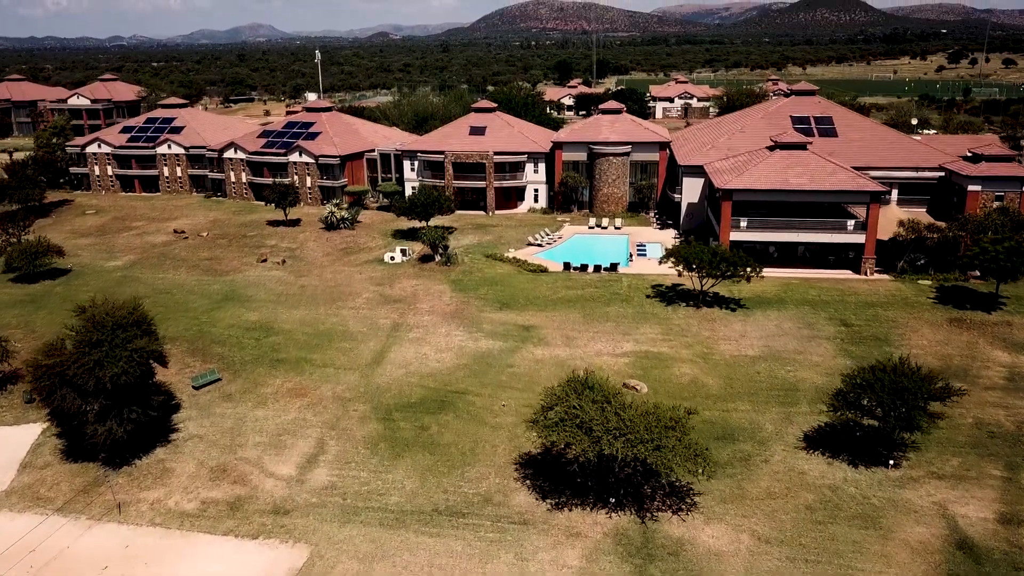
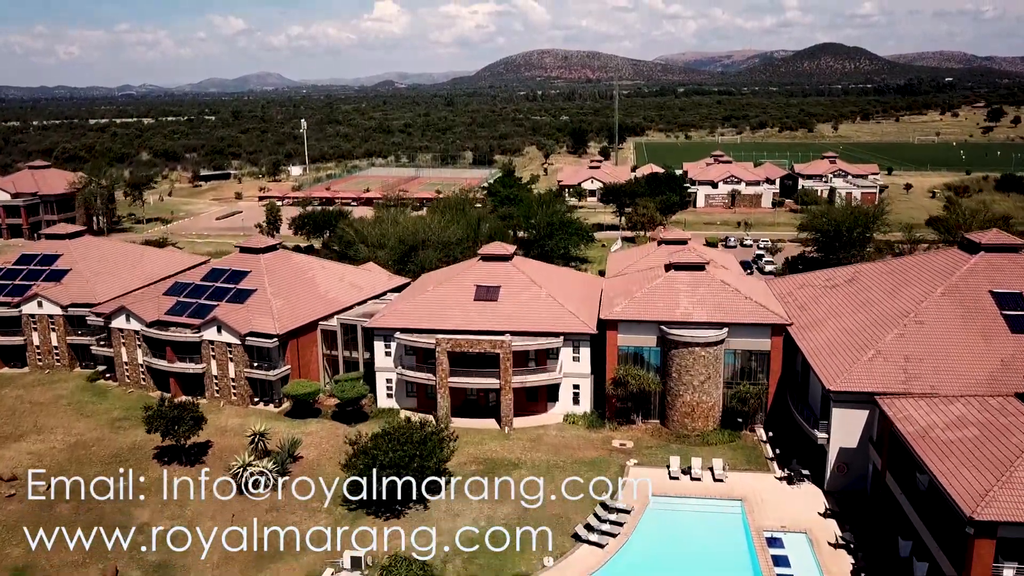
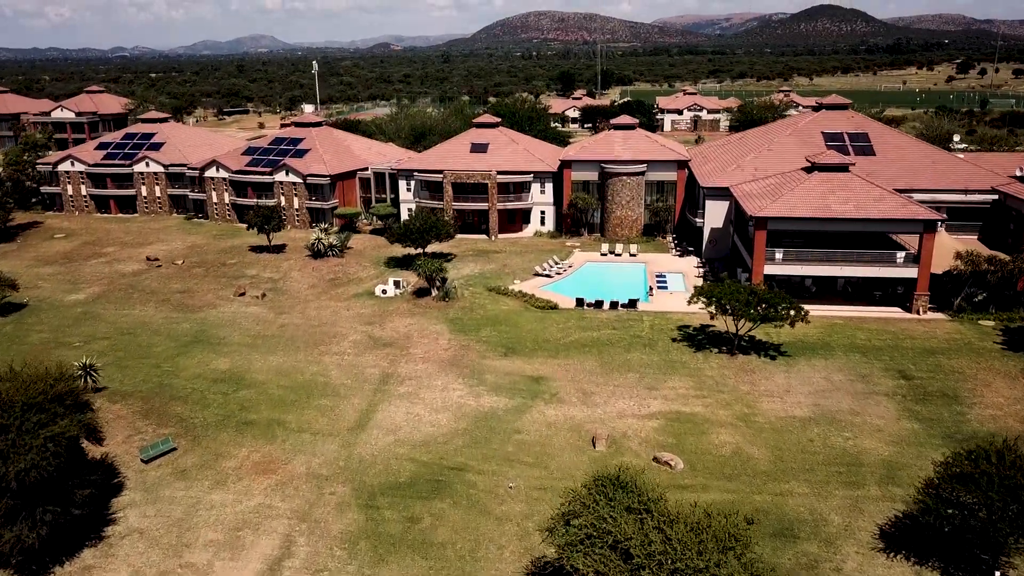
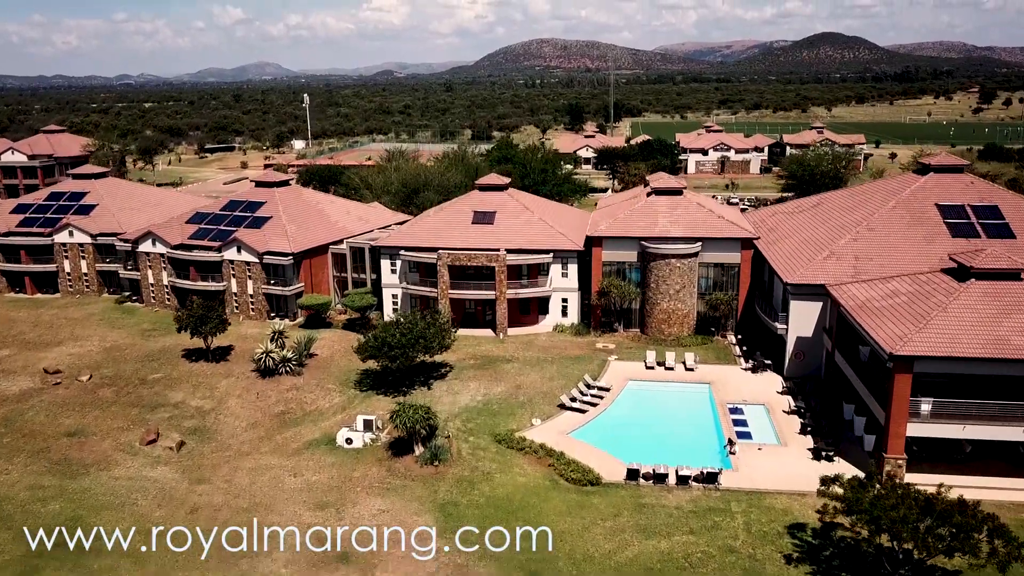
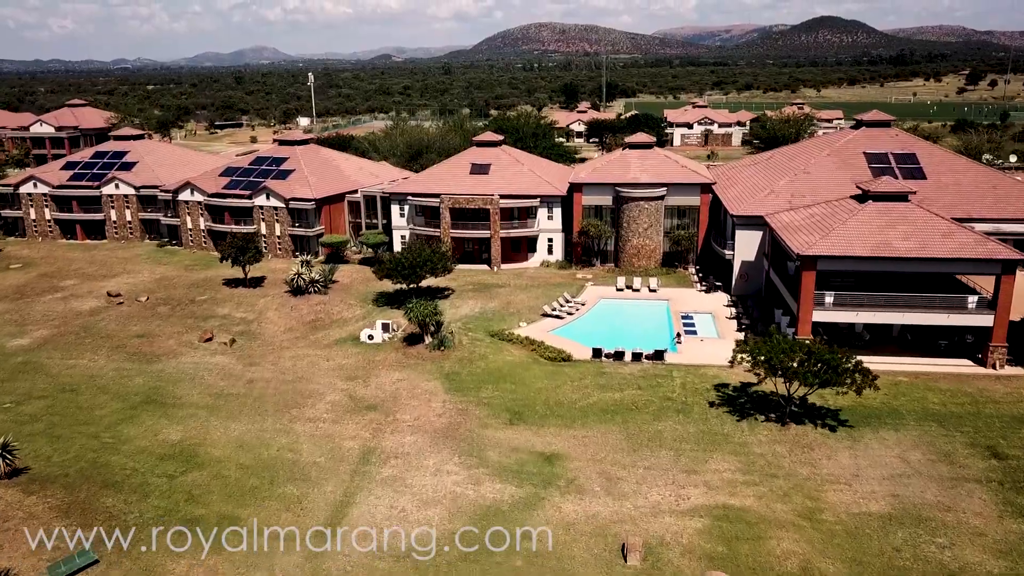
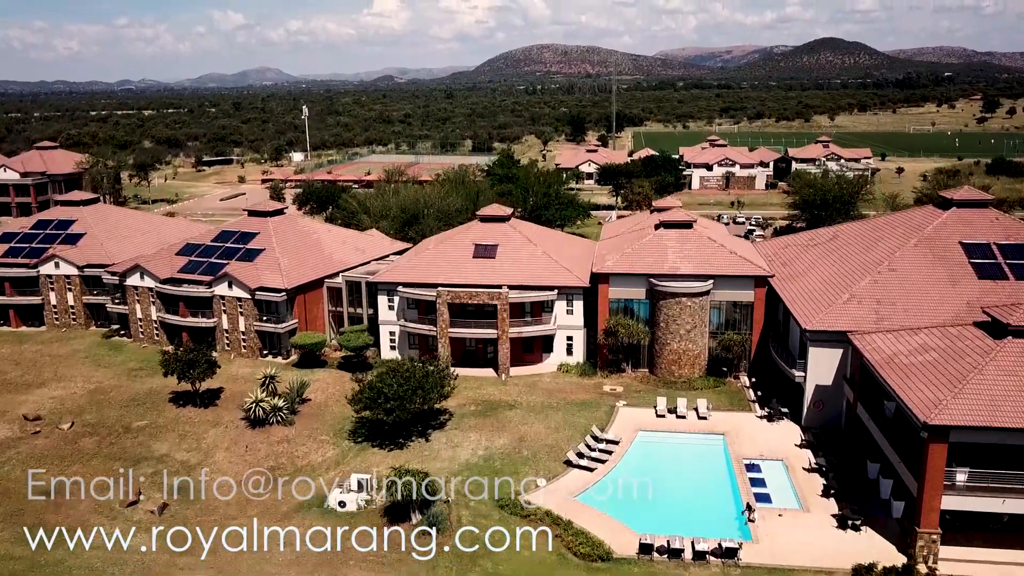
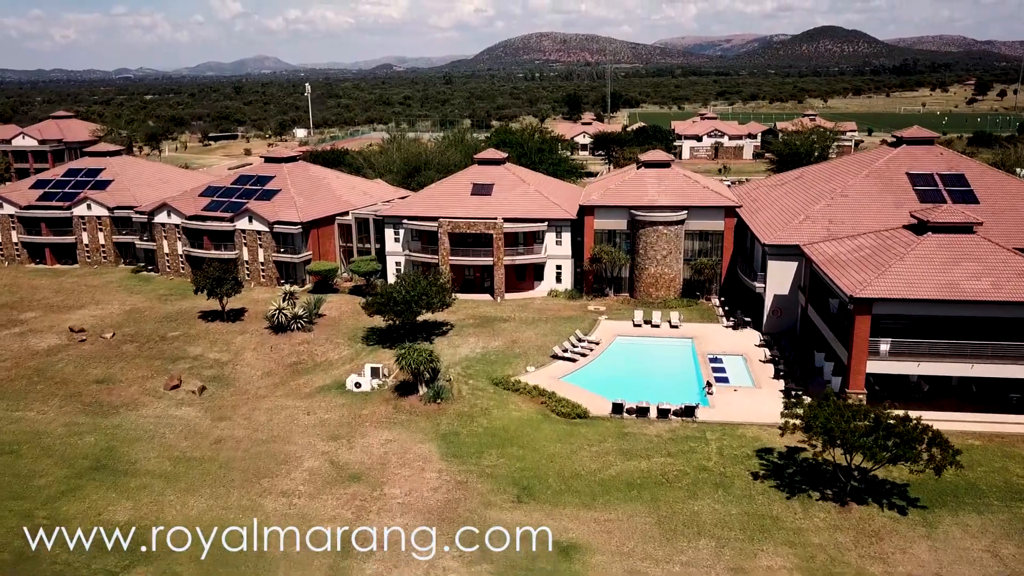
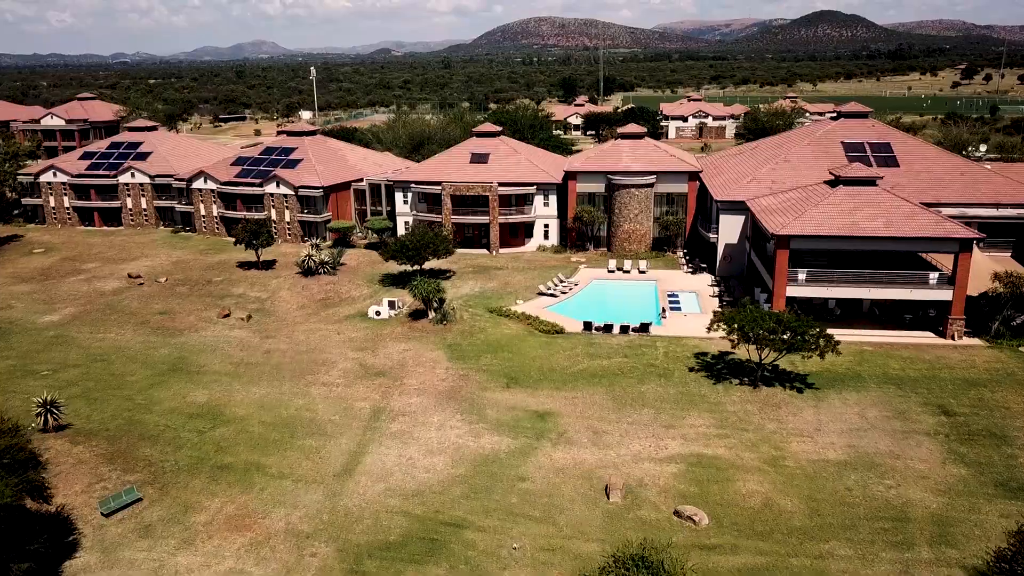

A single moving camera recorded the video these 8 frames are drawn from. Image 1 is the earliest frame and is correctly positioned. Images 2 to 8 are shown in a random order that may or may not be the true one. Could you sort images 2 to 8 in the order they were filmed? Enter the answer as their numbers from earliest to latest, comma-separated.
3, 8, 5, 7, 4, 6, 2
